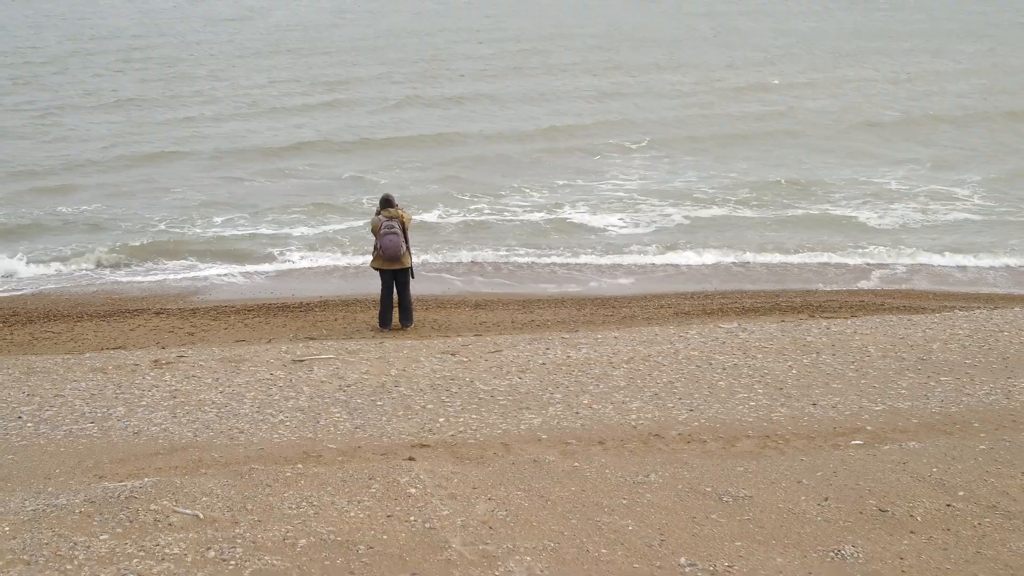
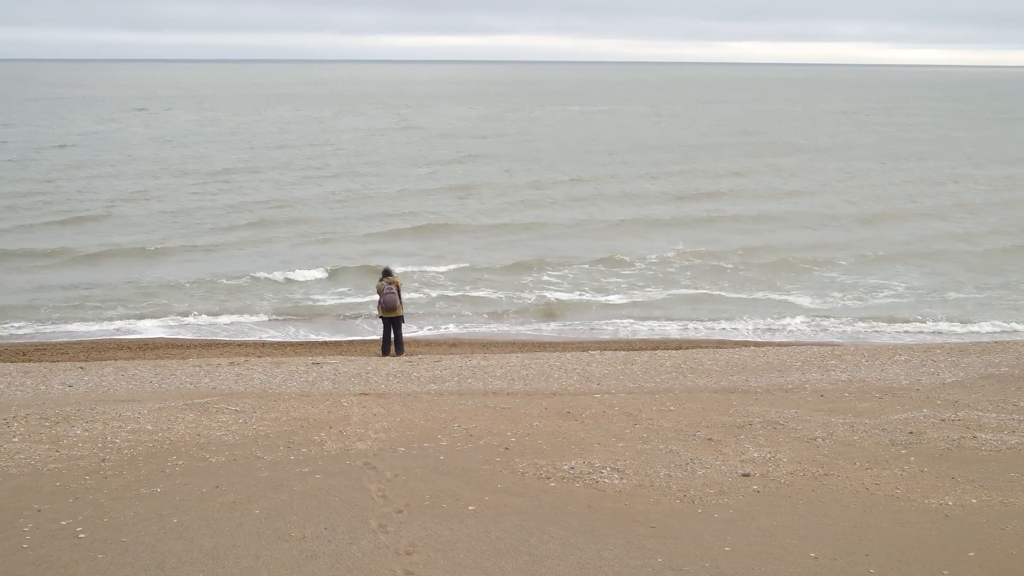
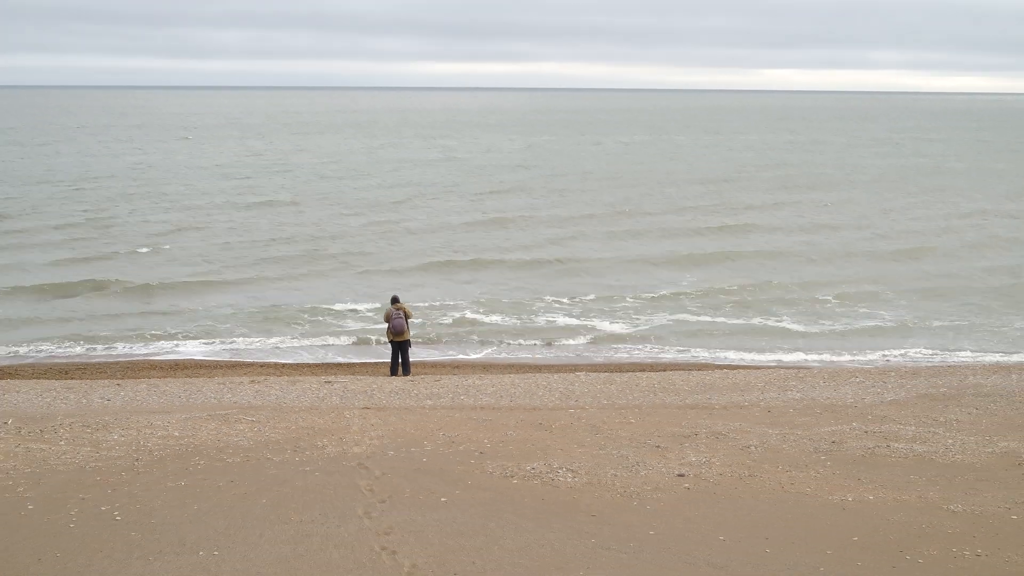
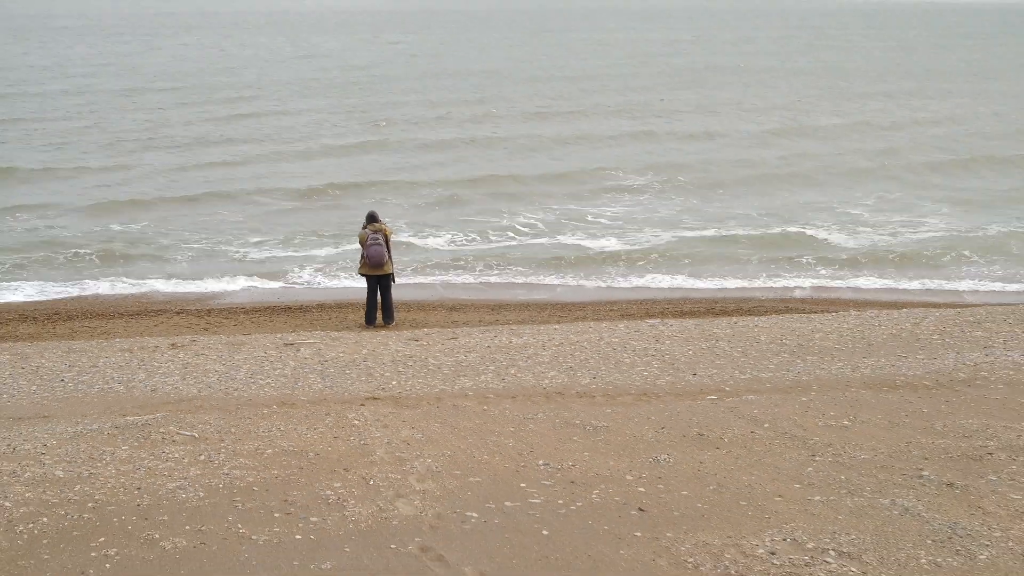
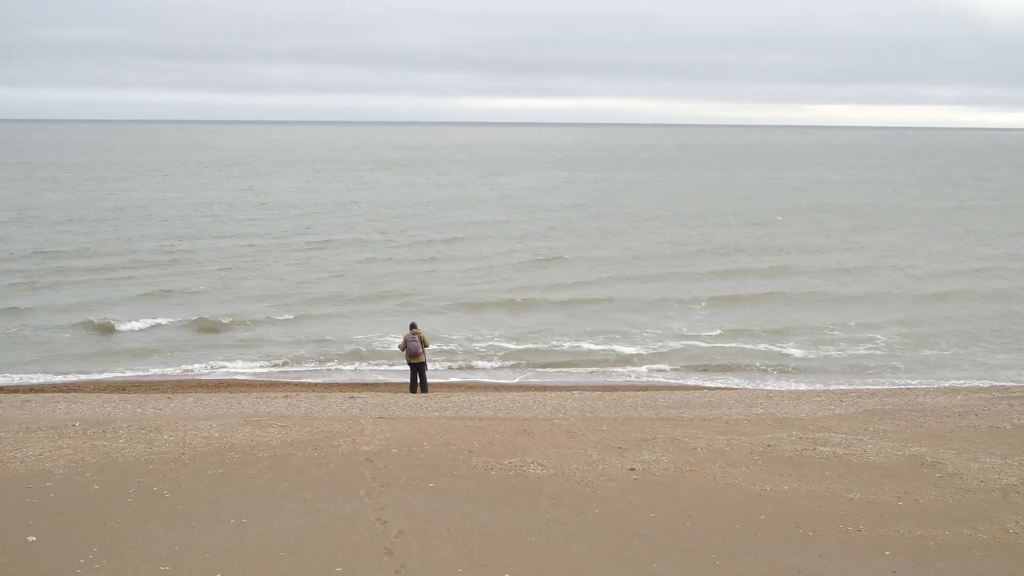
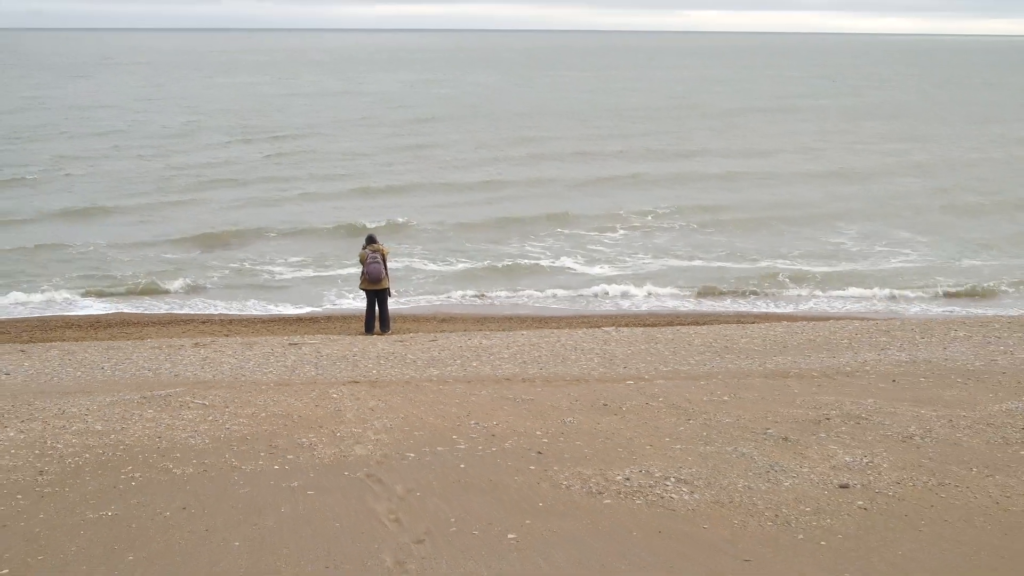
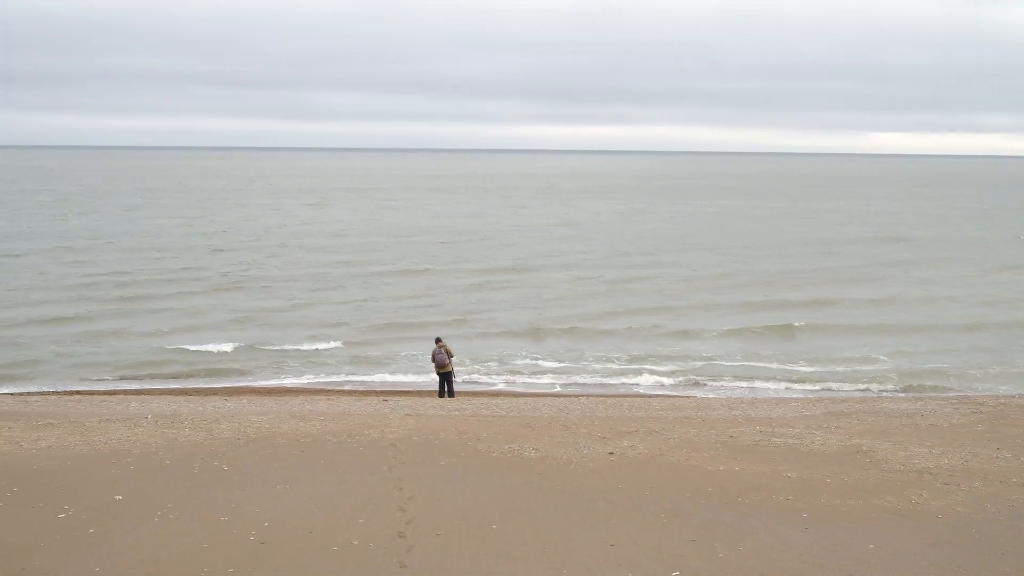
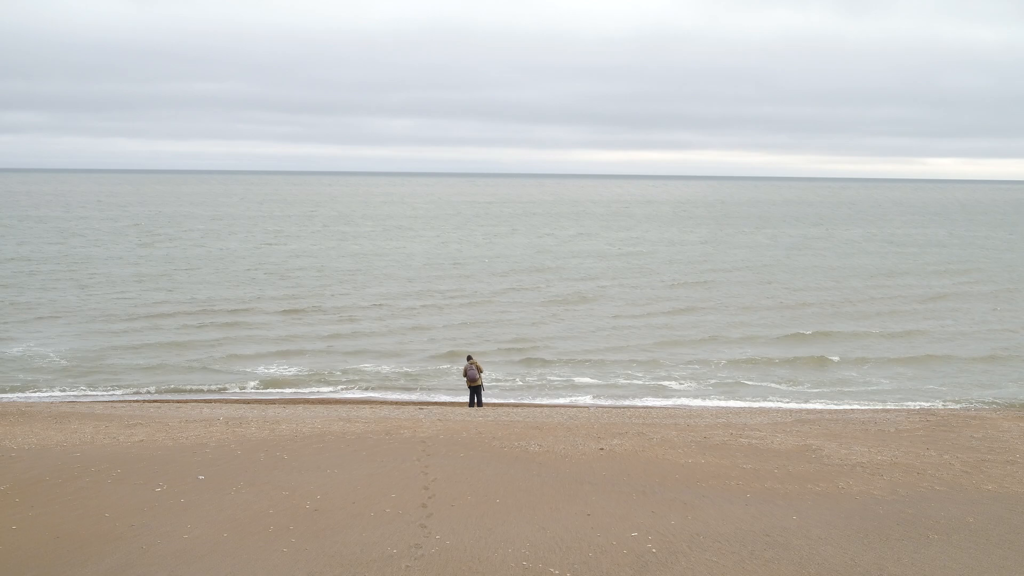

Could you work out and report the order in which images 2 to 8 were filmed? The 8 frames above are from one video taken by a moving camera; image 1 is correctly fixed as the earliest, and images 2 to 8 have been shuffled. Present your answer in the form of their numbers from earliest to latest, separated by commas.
4, 6, 2, 3, 5, 7, 8
